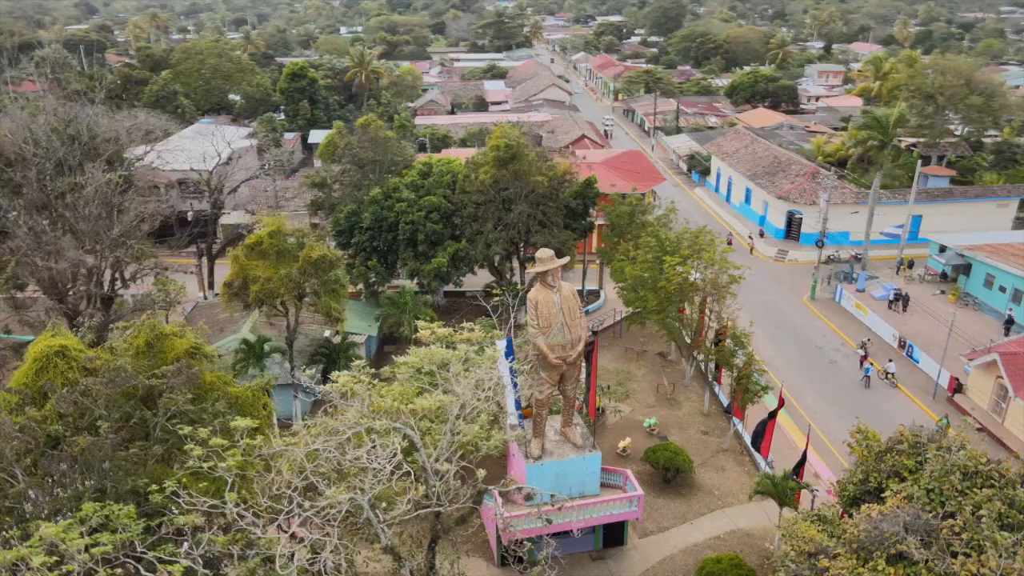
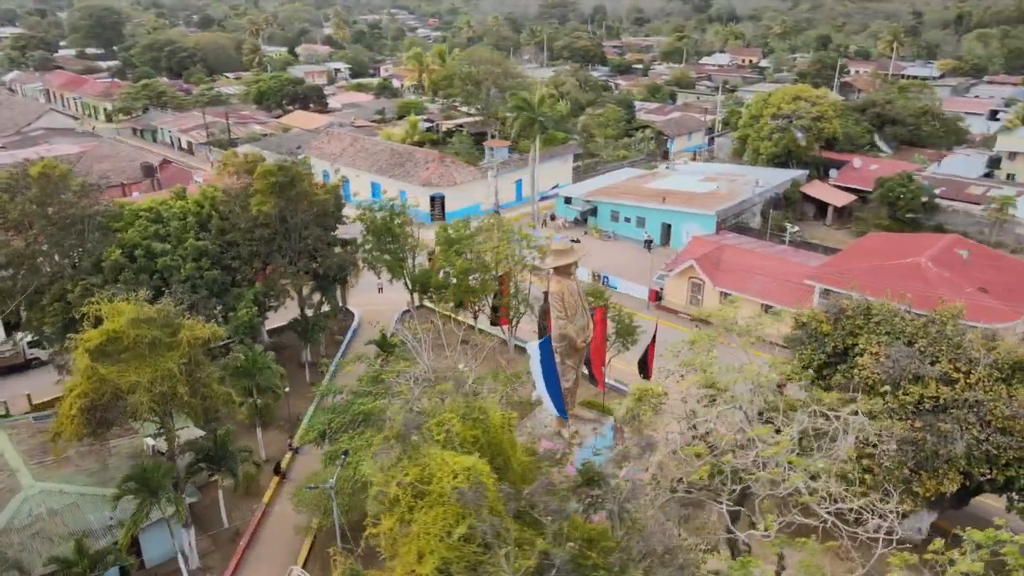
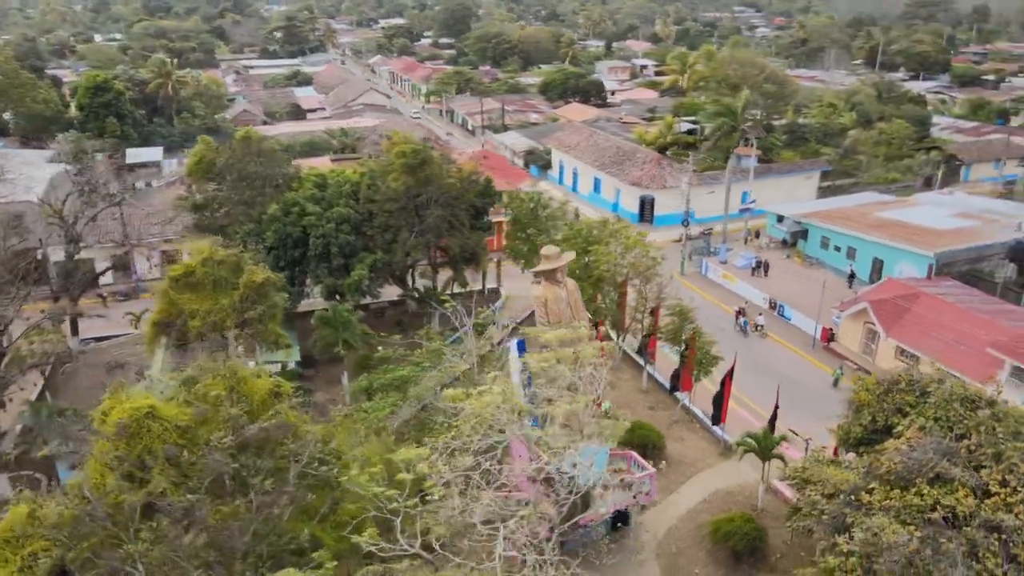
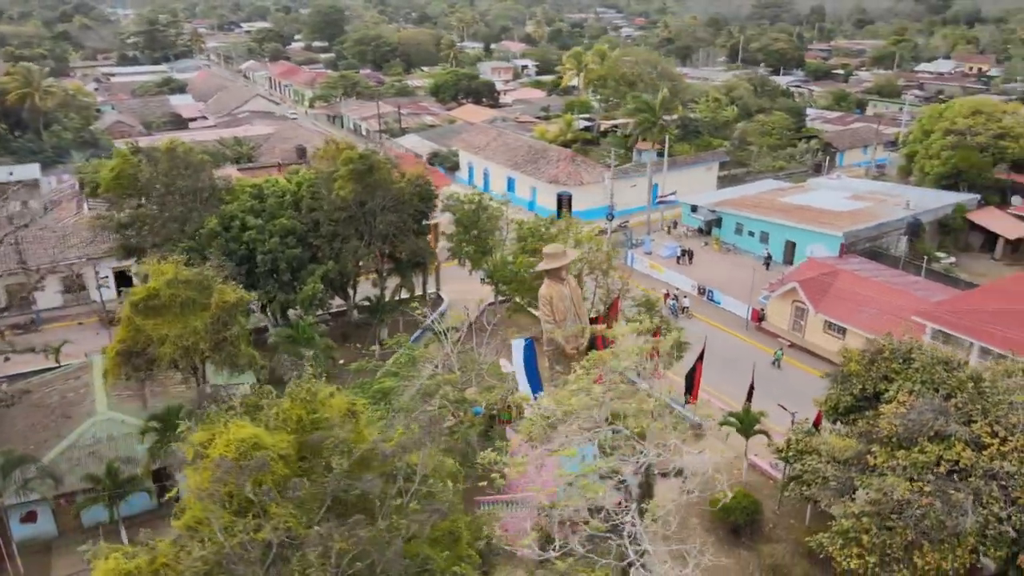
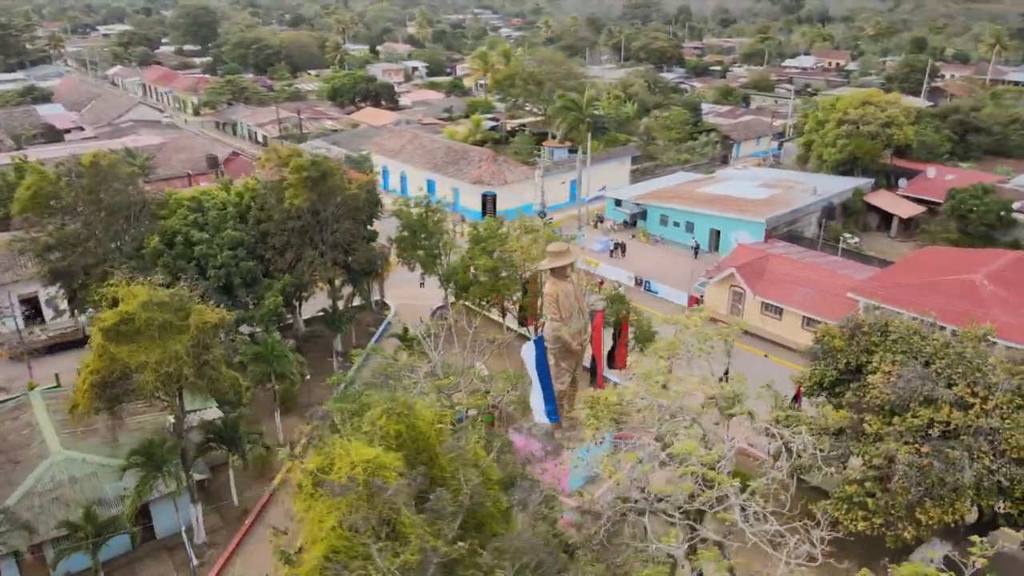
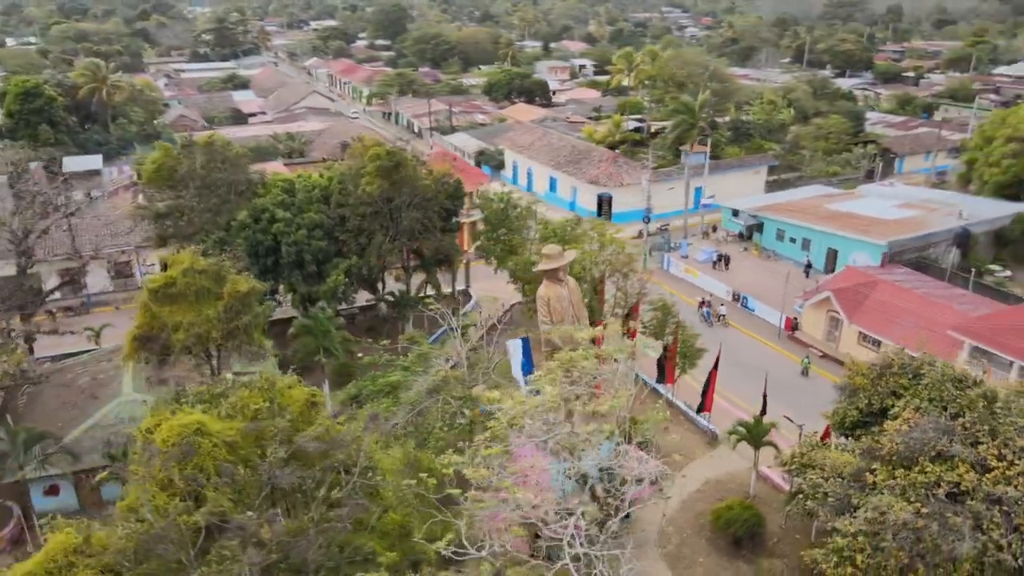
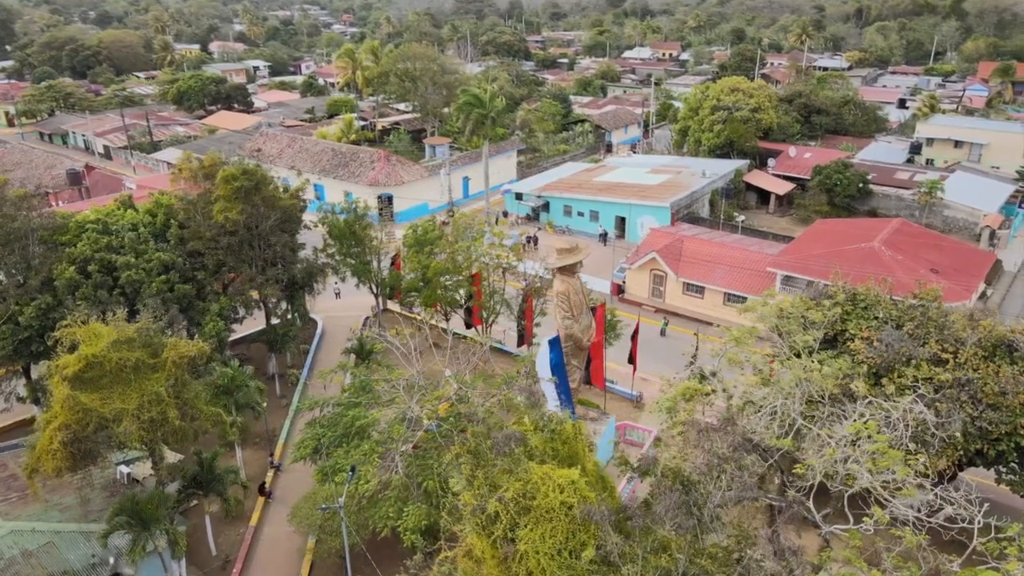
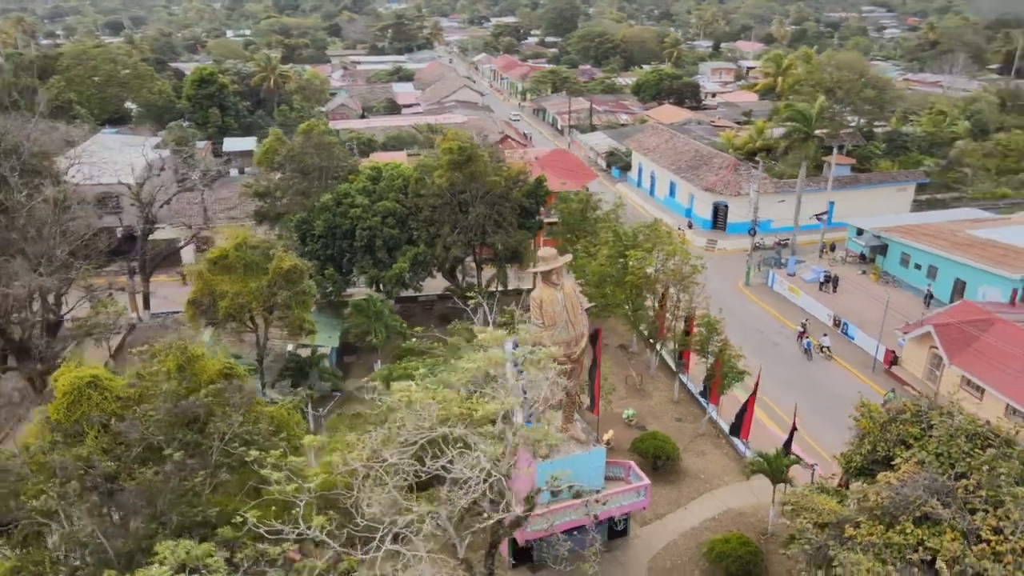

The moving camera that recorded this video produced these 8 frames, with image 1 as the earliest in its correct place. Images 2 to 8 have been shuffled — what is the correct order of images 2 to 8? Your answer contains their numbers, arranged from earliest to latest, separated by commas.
8, 3, 6, 4, 5, 2, 7
